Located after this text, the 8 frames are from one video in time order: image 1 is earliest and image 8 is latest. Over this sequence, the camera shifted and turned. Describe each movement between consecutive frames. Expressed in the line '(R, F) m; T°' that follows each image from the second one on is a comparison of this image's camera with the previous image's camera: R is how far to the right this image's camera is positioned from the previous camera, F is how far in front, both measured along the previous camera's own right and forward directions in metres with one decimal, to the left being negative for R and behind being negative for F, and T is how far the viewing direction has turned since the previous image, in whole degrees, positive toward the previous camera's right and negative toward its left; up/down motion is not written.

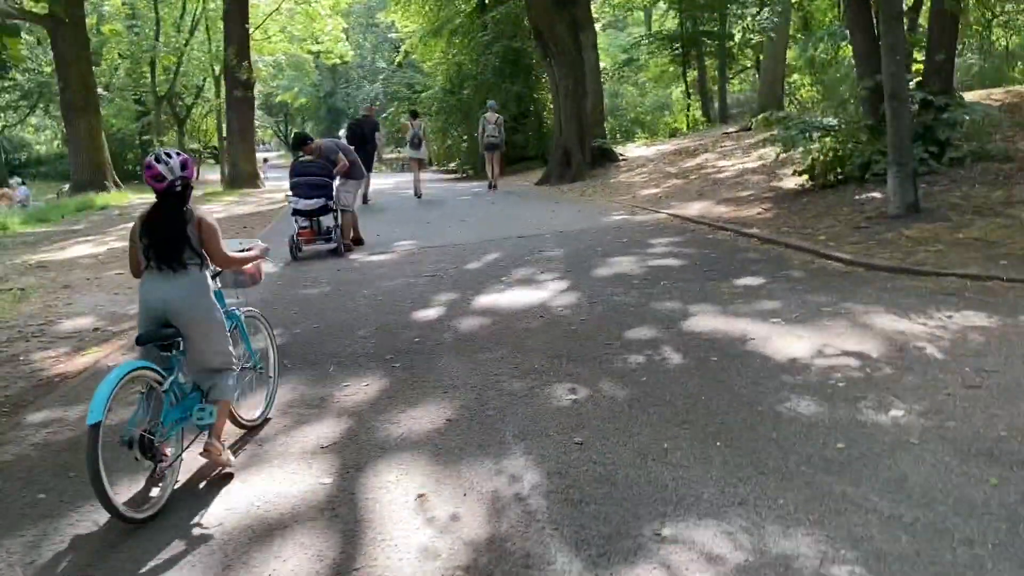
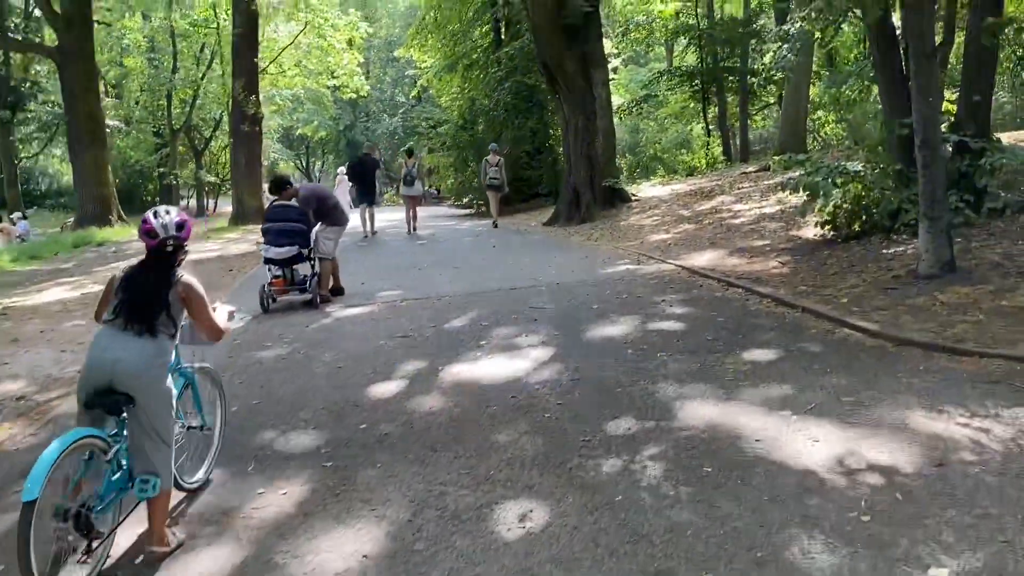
(+0.4, +1.0) m; -2°
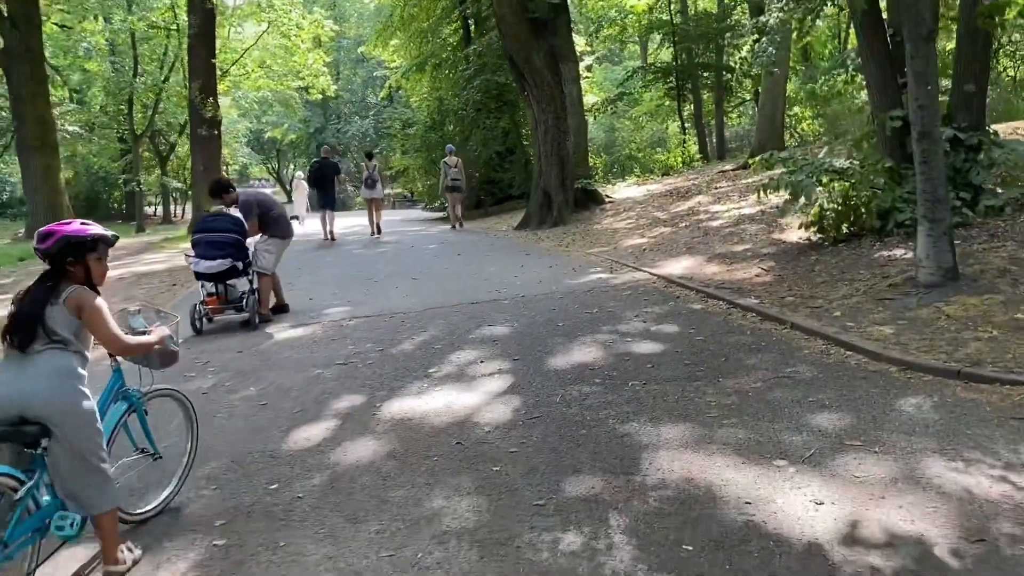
(+0.2, +1.0) m; +1°
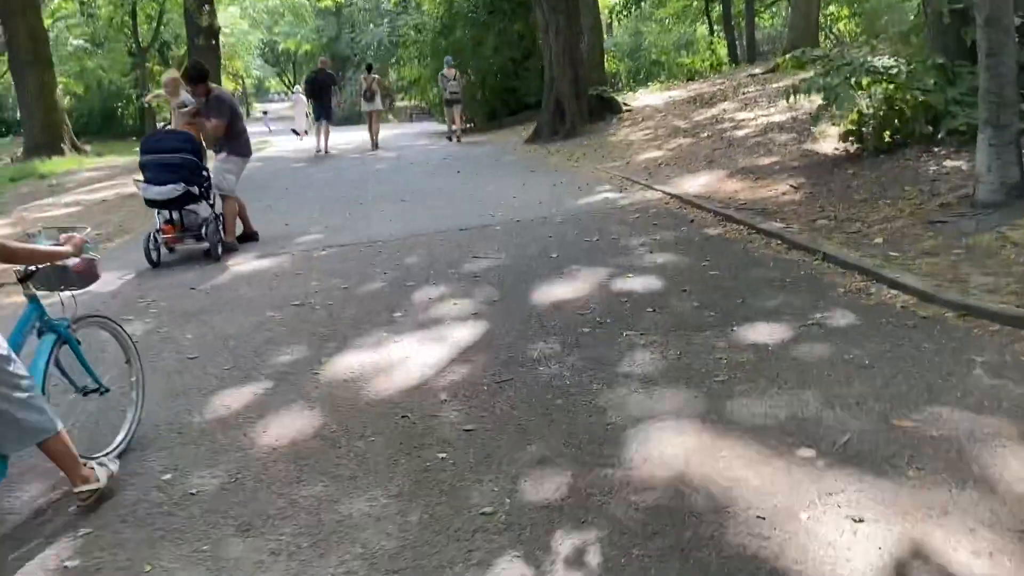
(+0.4, +1.2) m; -2°
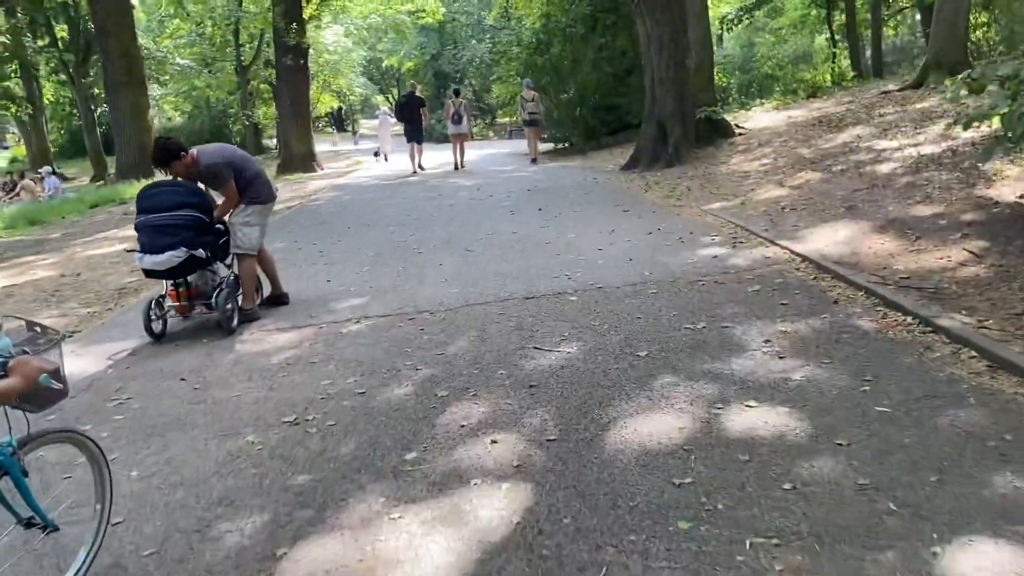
(+0.2, +1.9) m; -7°
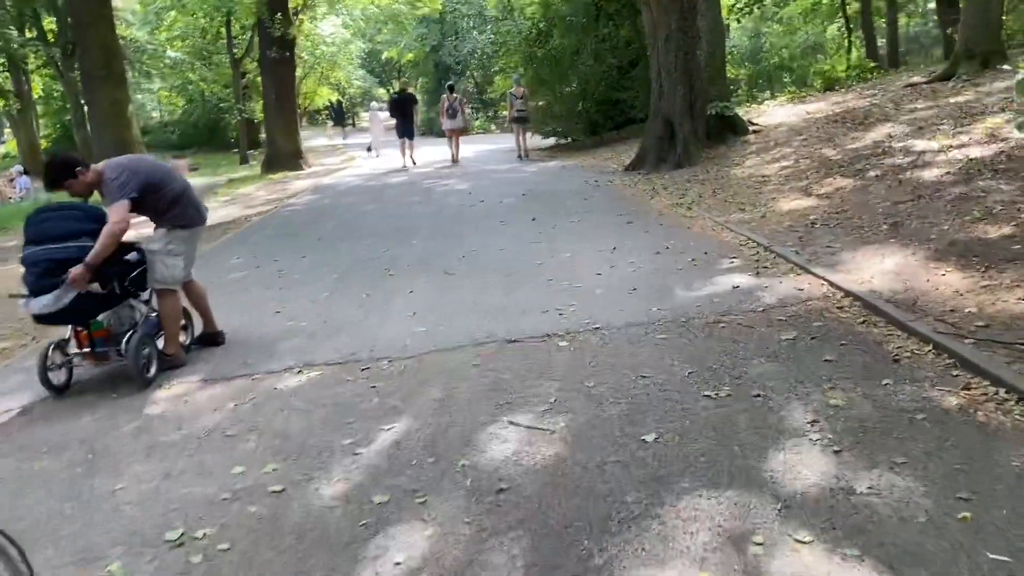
(+0.2, +1.3) m; 0°
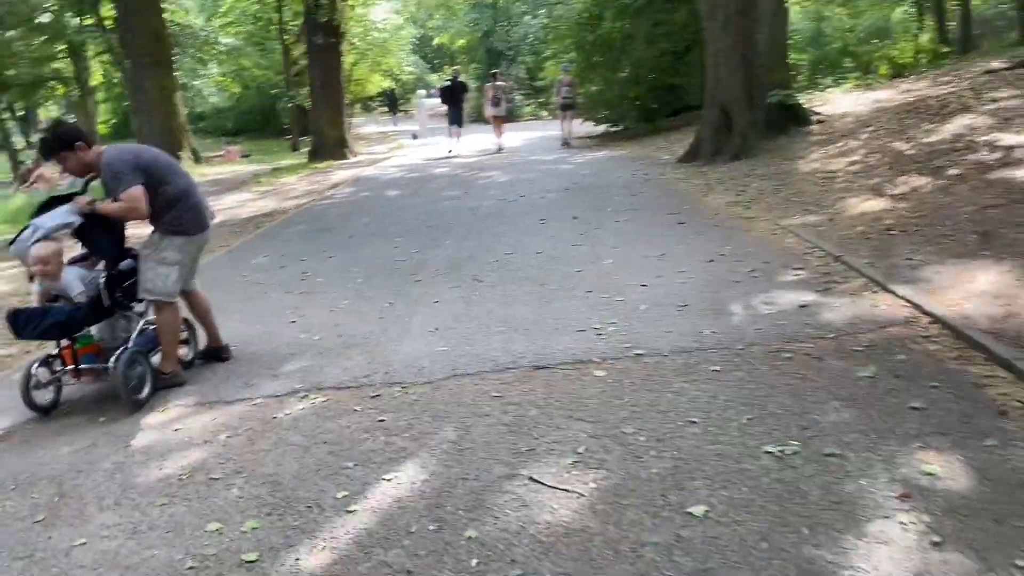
(+0.1, +0.7) m; -3°
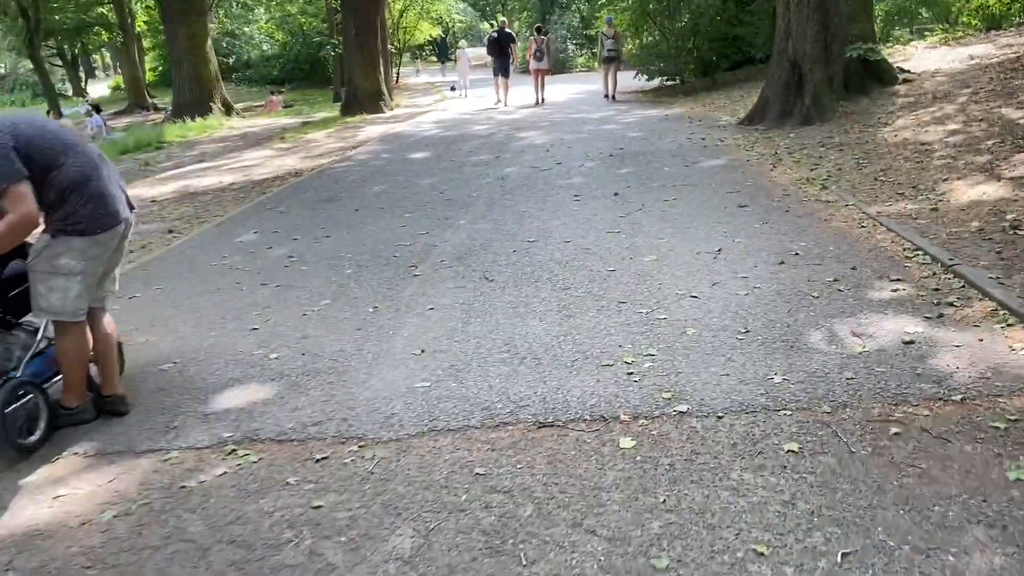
(+0.2, +1.4) m; -3°
